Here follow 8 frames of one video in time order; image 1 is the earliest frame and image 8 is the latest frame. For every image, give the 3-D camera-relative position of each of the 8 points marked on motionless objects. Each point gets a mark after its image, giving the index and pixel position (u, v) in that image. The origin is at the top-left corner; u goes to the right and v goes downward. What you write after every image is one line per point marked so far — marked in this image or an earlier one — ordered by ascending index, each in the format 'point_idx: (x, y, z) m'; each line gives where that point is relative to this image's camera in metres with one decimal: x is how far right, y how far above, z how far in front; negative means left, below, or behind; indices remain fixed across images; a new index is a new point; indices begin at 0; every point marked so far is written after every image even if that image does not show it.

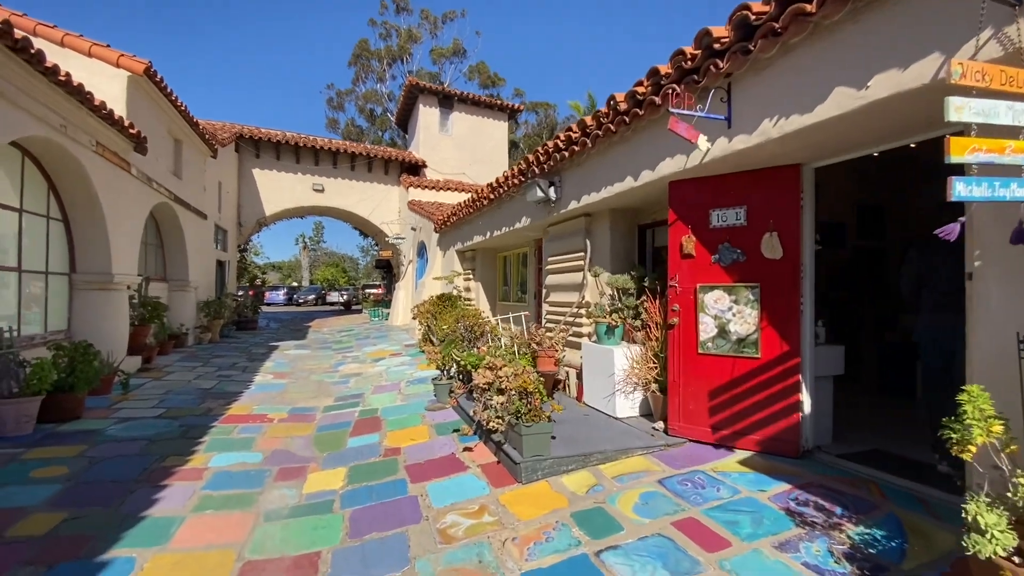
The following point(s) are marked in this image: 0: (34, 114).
0: (-5.3, +1.9, +5.3) m
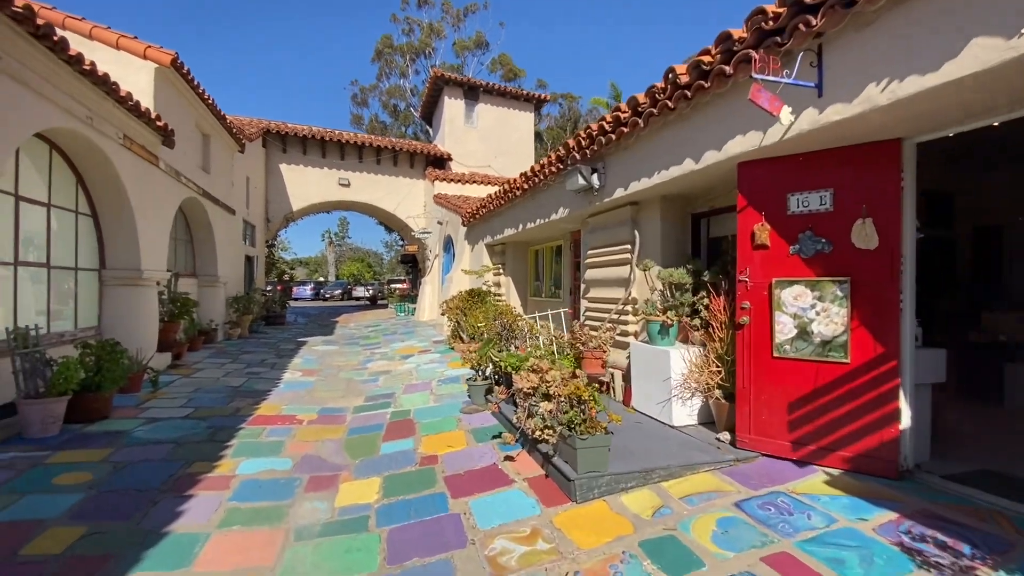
0: (-4.8, +1.9, +5.1) m
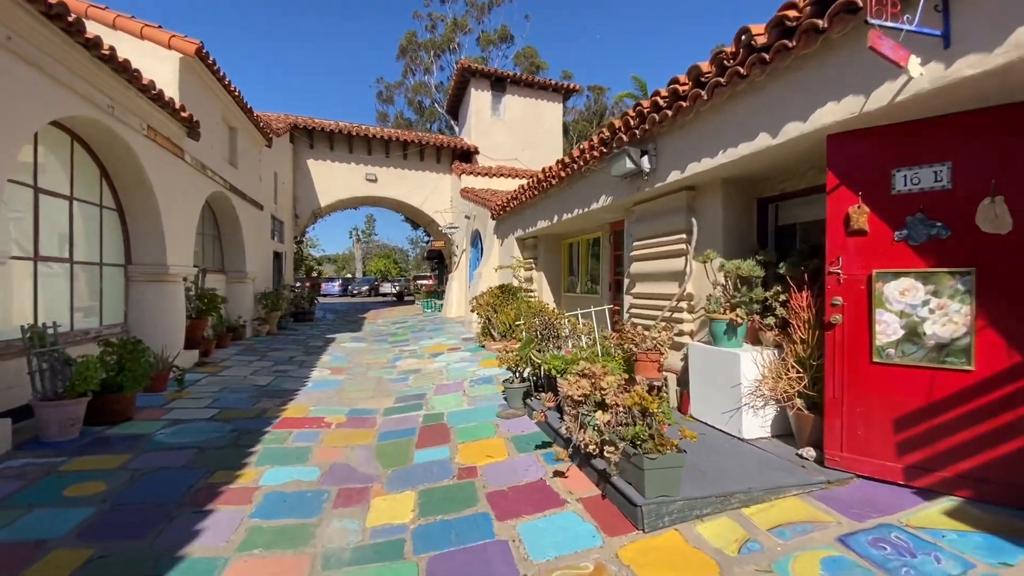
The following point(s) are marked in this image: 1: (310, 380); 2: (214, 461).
0: (-4.4, +2.0, +4.9) m
1: (-3.0, -1.3, +7.0) m
2: (-2.4, -1.4, +3.9) m
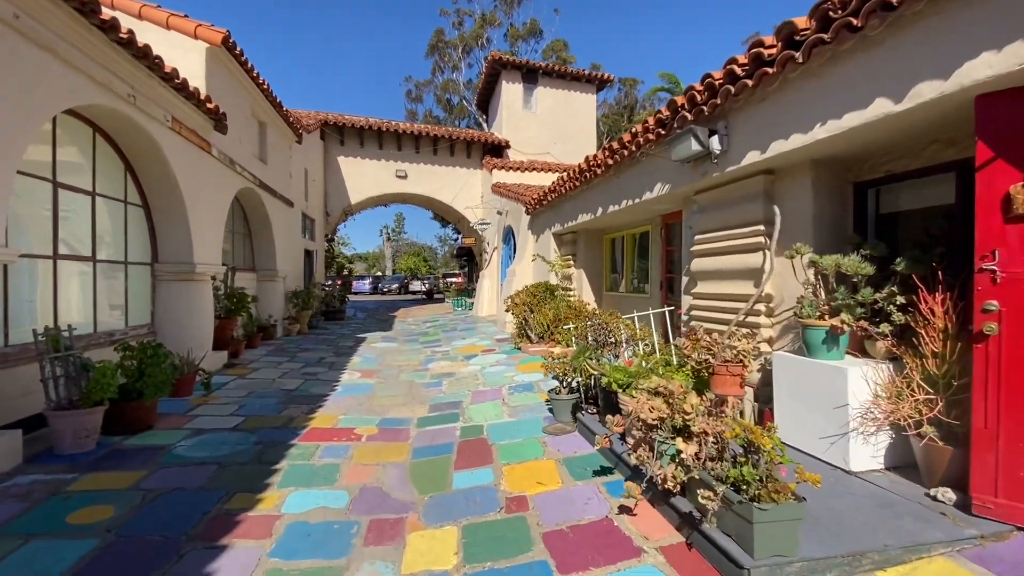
0: (-4.0, +2.0, +4.6) m
1: (-2.4, -1.3, +6.7) m
2: (-2.0, -1.4, +3.5) m
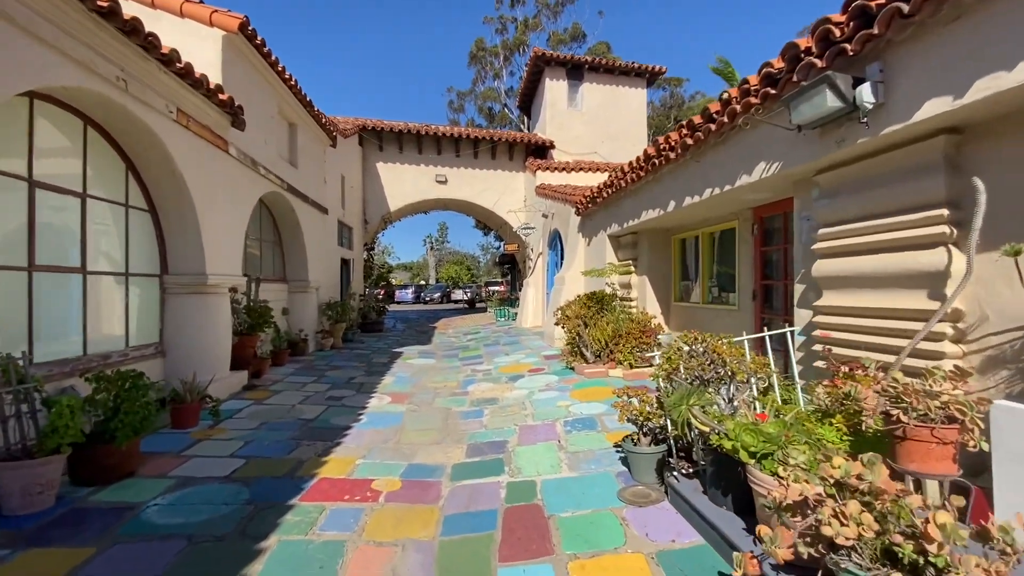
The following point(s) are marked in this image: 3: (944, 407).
0: (-3.5, +1.9, +3.9) m
1: (-1.8, -1.5, +5.8) m
2: (-1.7, -1.5, +2.6) m
3: (+1.9, -0.5, +2.1) m
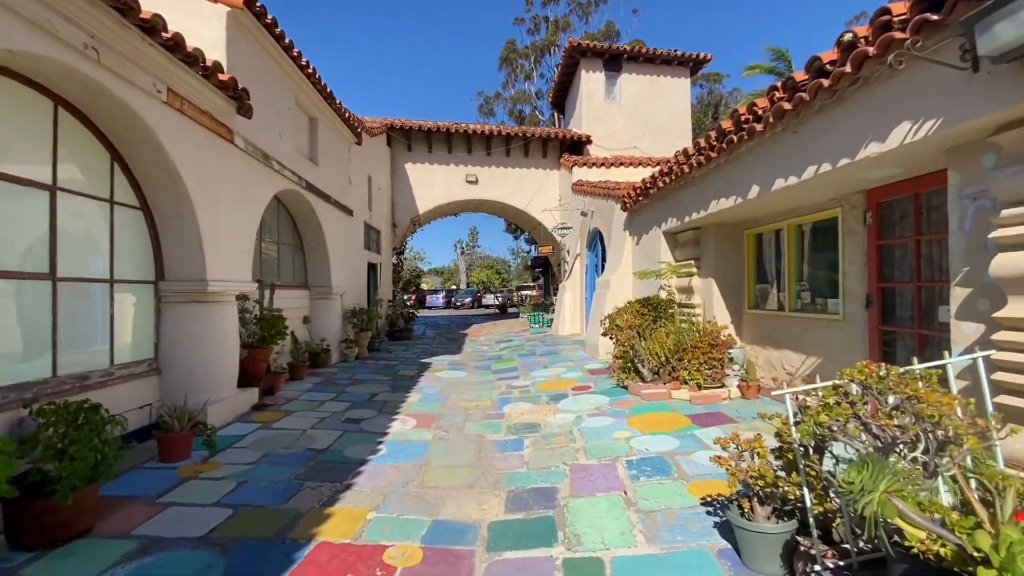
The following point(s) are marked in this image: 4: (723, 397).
0: (-3.2, +1.8, +3.2) m
1: (-1.3, -1.6, +4.9) m
2: (-1.4, -1.6, +1.8) m
3: (+2.1, -0.5, +1.1) m
4: (+2.3, -1.2, +5.2) m
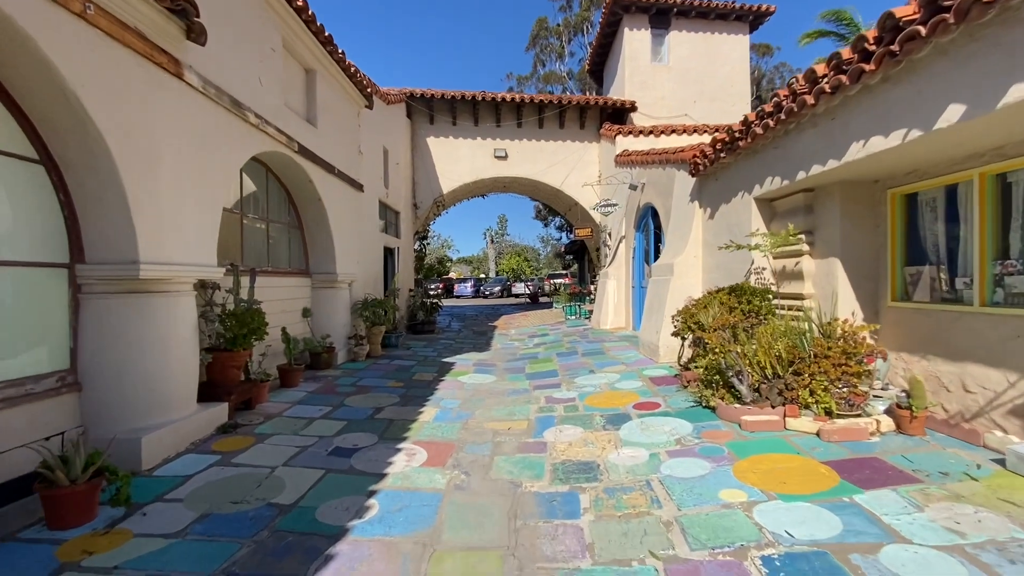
0: (-3.0, +1.9, +1.8) m
1: (-0.9, -1.4, +3.5) m
2: (-1.3, -1.5, +0.3) m
3: (+2.2, -0.5, -0.6) m
4: (+2.7, -1.1, +3.6) m
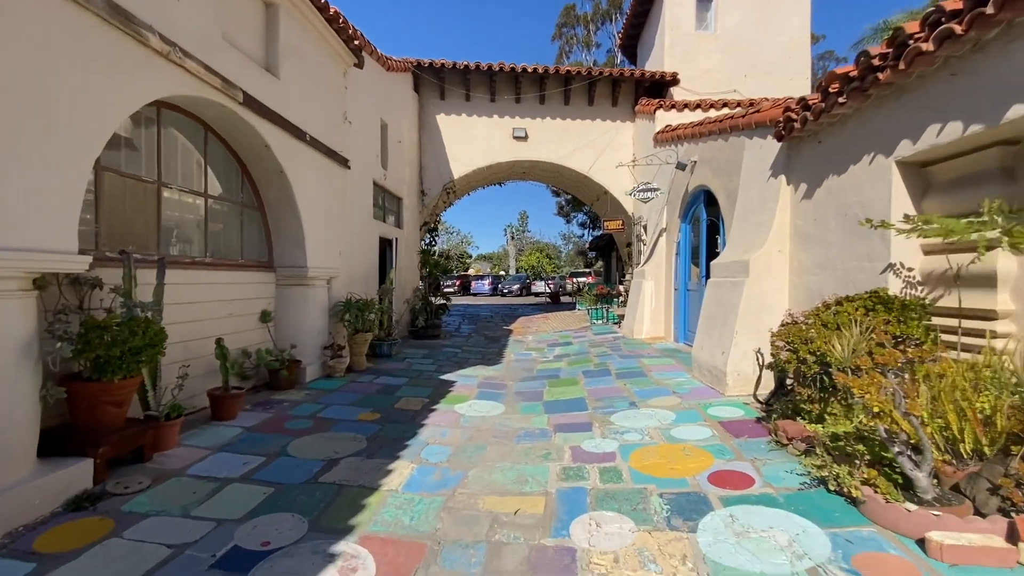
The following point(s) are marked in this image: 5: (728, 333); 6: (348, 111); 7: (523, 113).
0: (-3.0, +1.9, +0.2) m
1: (-0.9, -1.5, +1.9) m
2: (-1.4, -1.6, -1.3) m
3: (+2.1, -0.6, -2.4) m
4: (+2.7, -1.1, +1.8) m
5: (+2.2, -0.5, +4.9) m
6: (-2.6, +2.7, +7.3) m
7: (+0.3, +4.4, +12.0) m
